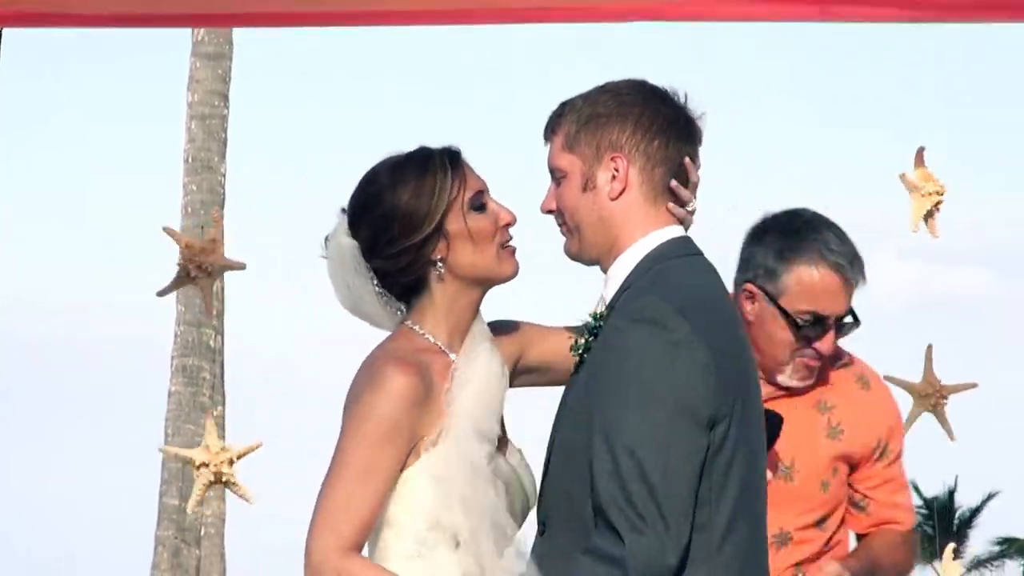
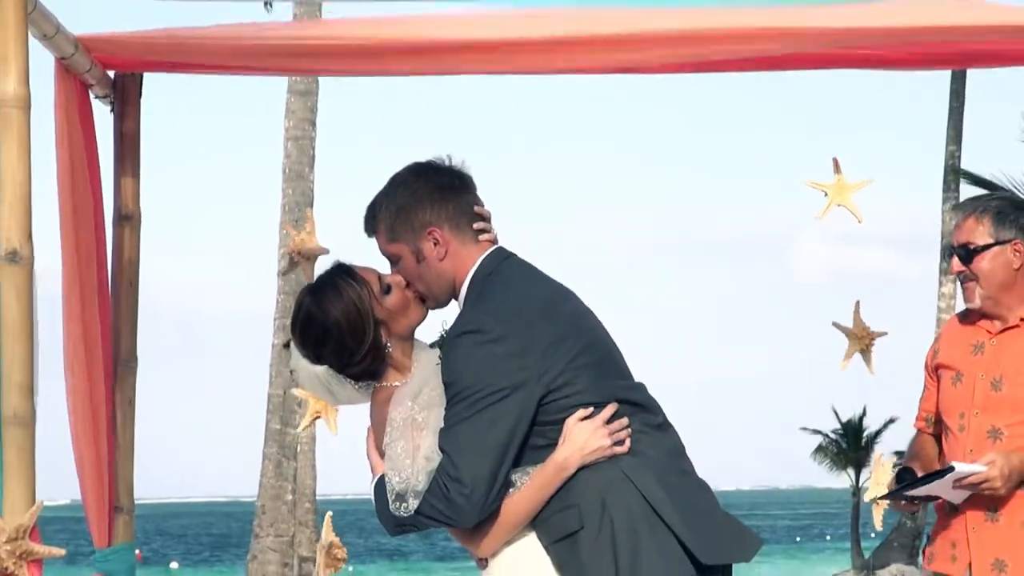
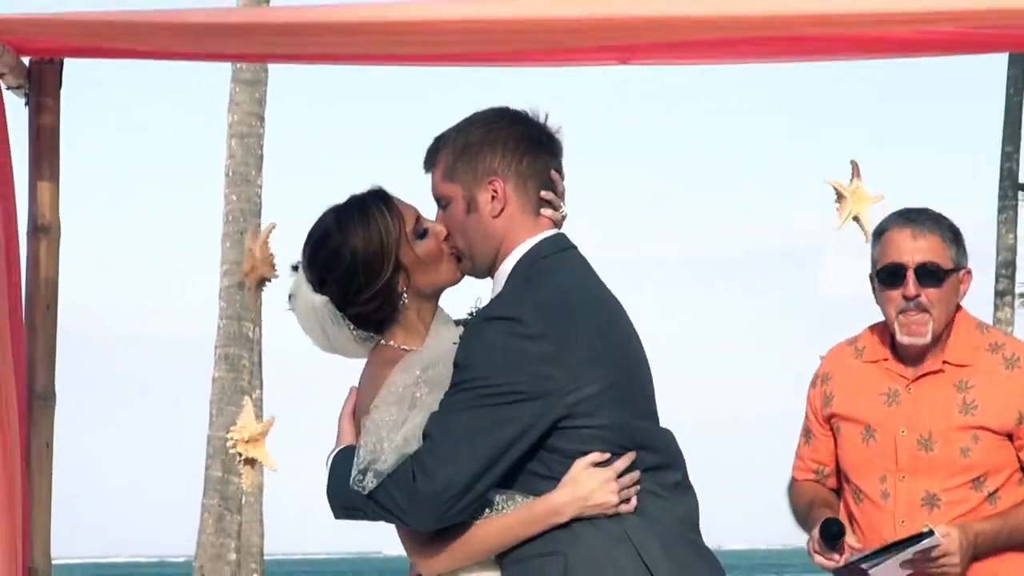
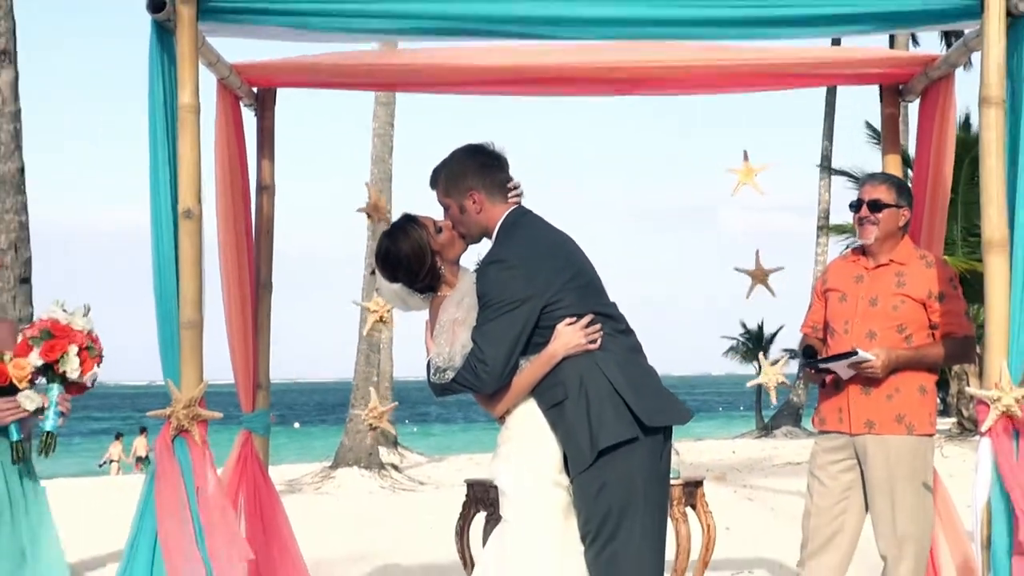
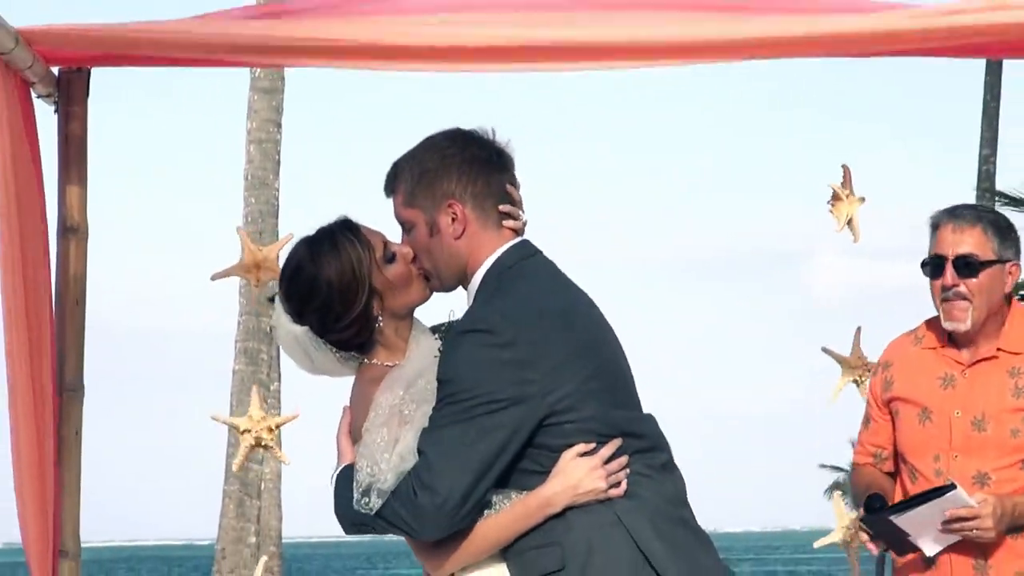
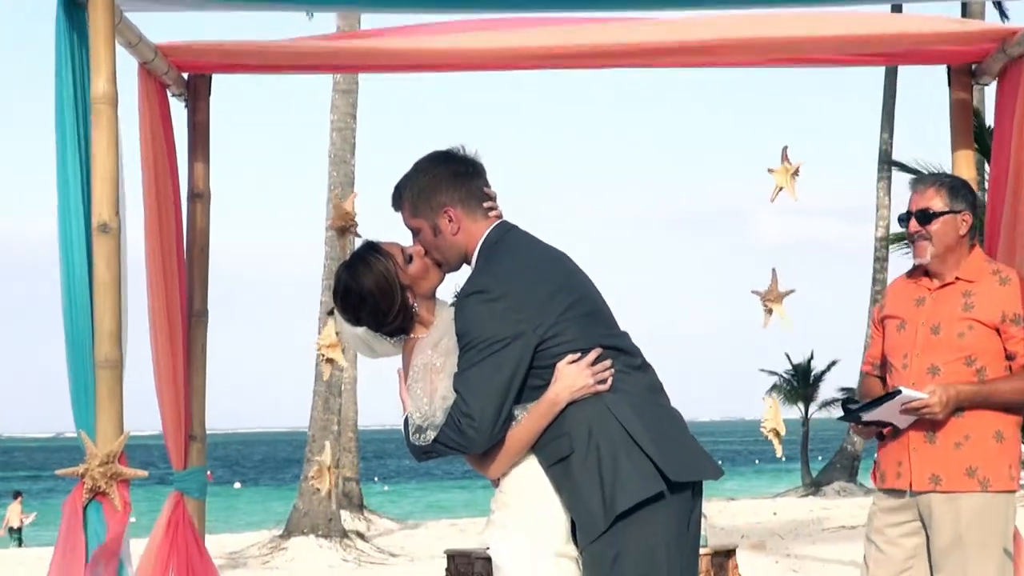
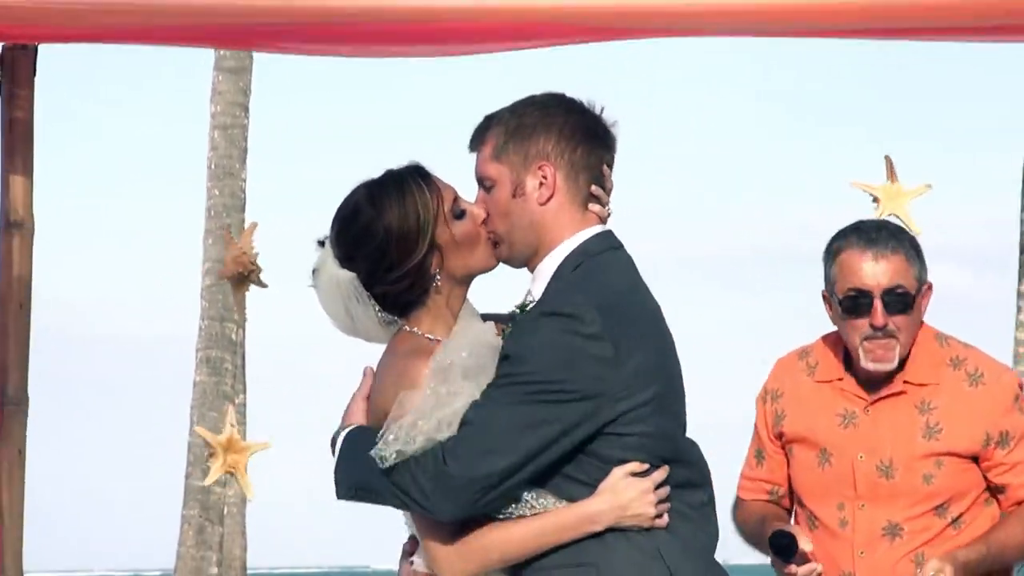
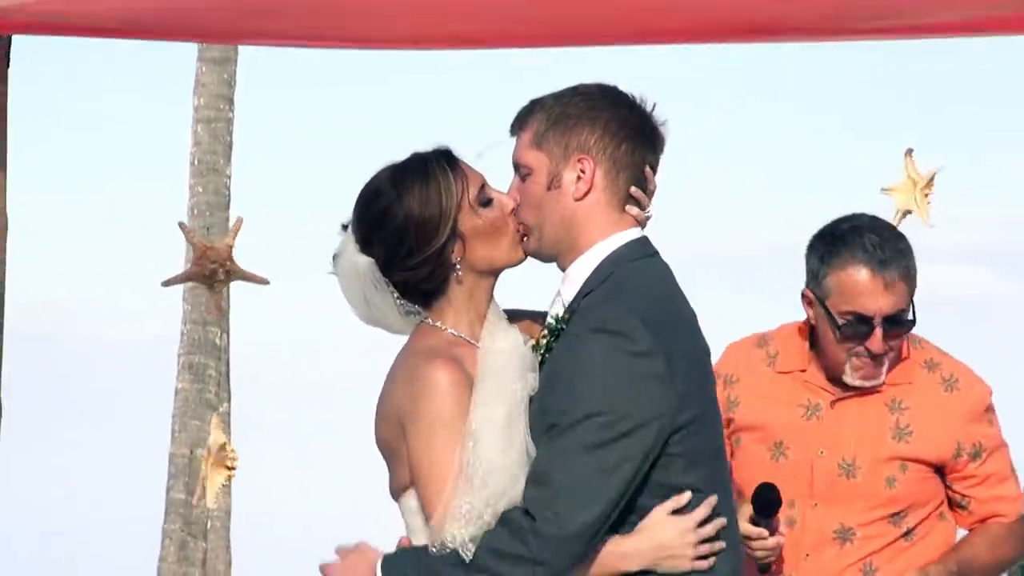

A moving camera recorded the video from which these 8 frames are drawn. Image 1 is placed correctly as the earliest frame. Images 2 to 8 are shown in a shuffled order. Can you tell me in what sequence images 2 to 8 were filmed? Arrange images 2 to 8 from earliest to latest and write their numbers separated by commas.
8, 7, 3, 5, 2, 6, 4
